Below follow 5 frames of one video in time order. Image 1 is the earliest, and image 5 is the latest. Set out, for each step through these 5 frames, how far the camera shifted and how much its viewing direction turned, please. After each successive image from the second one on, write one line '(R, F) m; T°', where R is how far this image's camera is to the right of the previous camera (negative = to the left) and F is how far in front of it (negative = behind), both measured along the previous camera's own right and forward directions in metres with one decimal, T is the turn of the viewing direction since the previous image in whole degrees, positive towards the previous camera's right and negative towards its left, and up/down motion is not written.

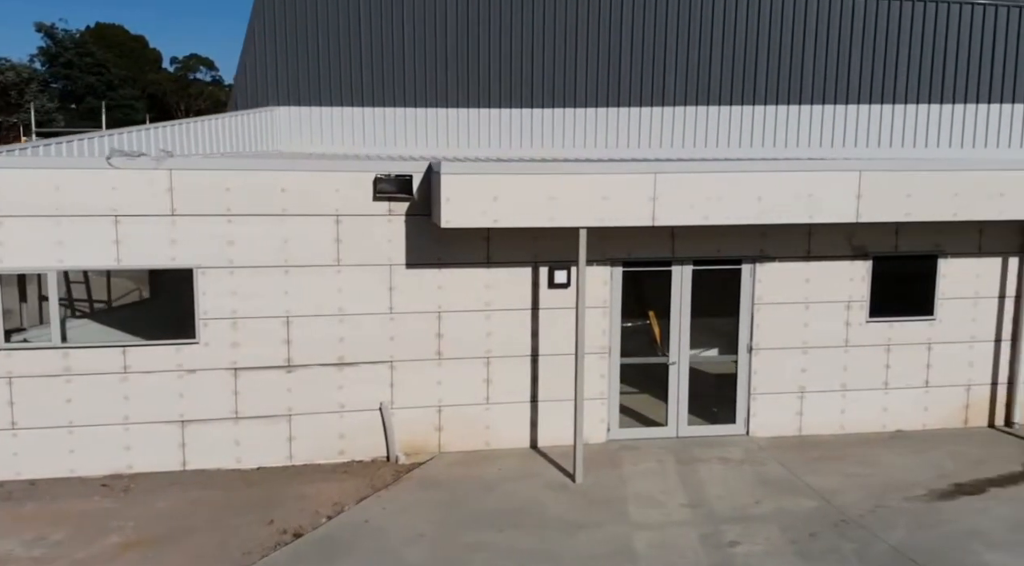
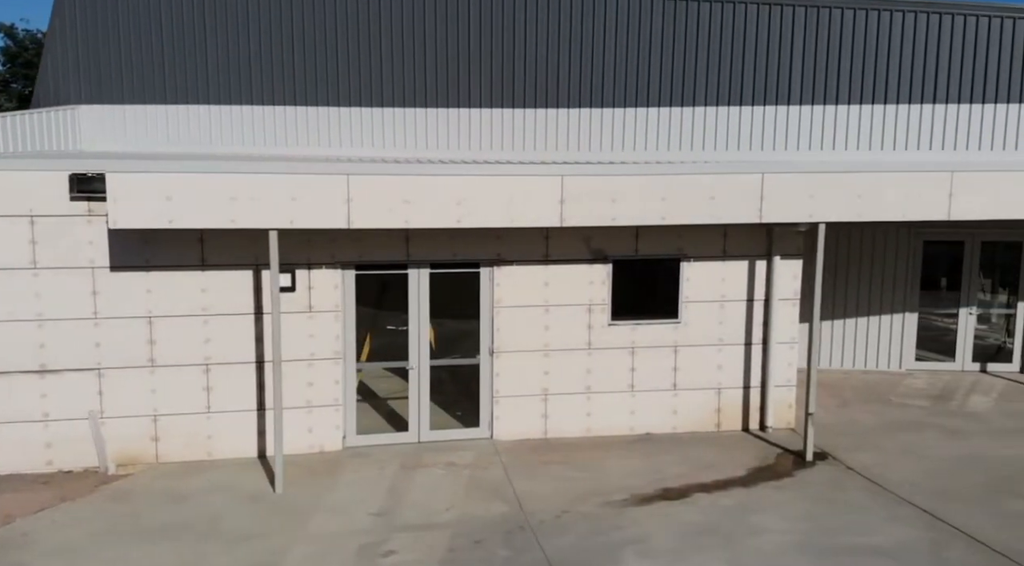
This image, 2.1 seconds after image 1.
(+2.5, +0.1) m; +1°
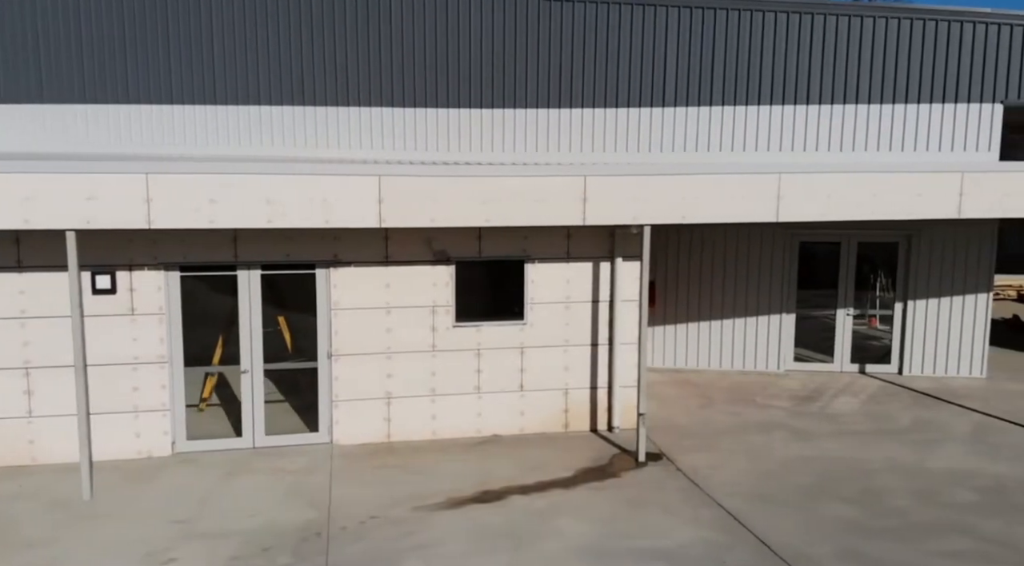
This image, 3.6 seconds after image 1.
(+1.5, +0.1) m; +1°
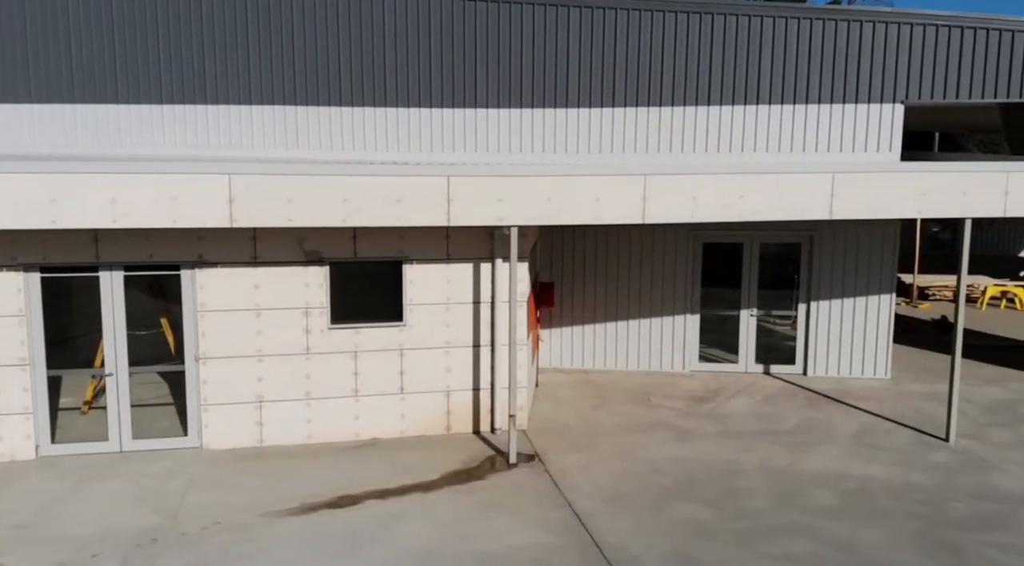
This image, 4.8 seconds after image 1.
(+1.2, +0.1) m; +1°
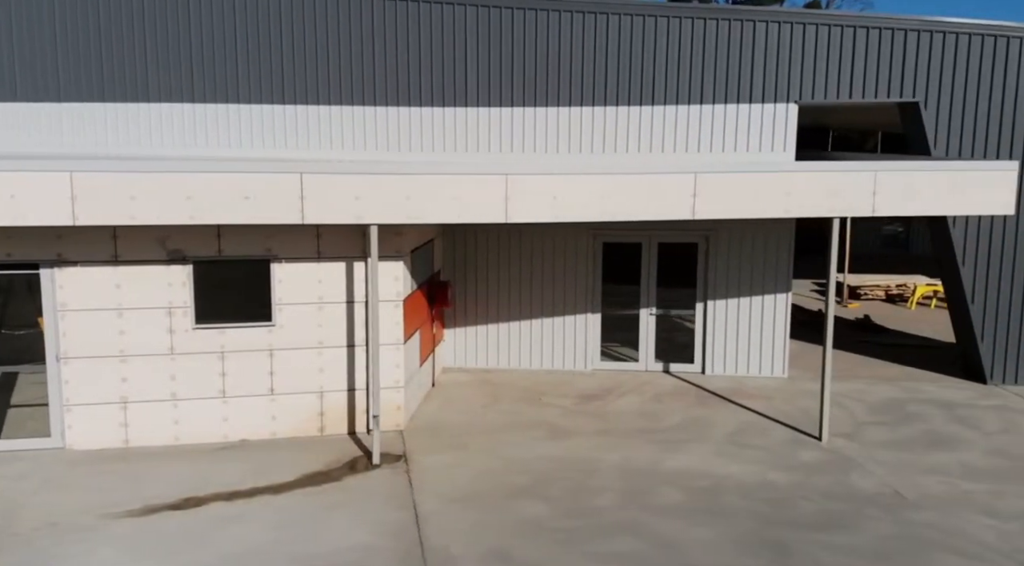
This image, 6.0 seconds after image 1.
(+1.2, 0.0) m; +1°
